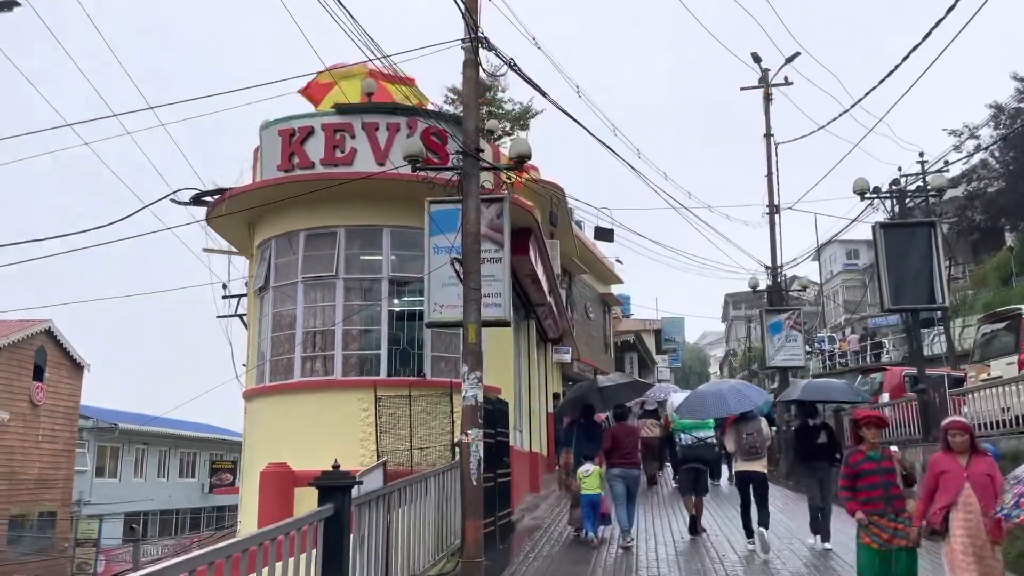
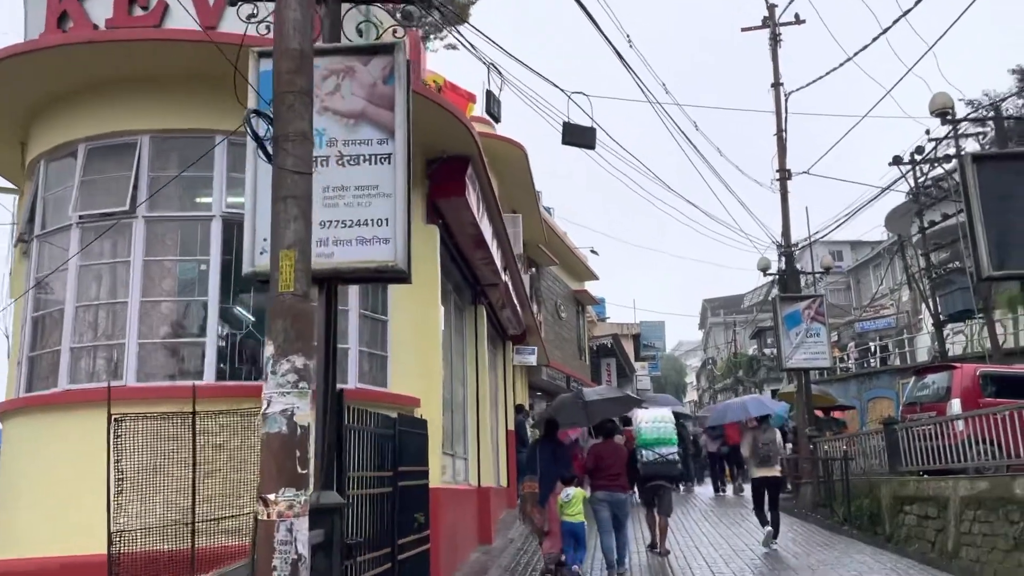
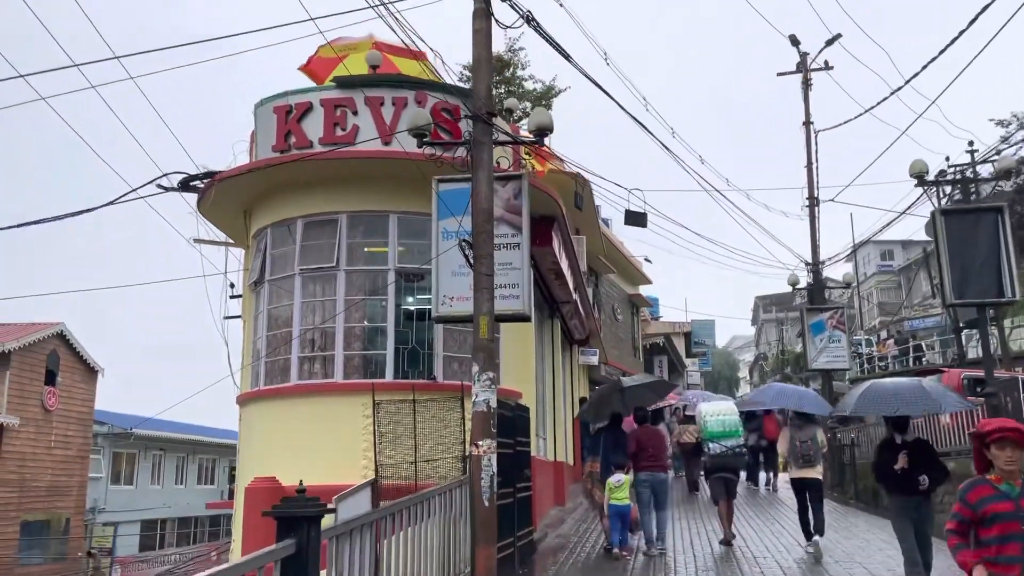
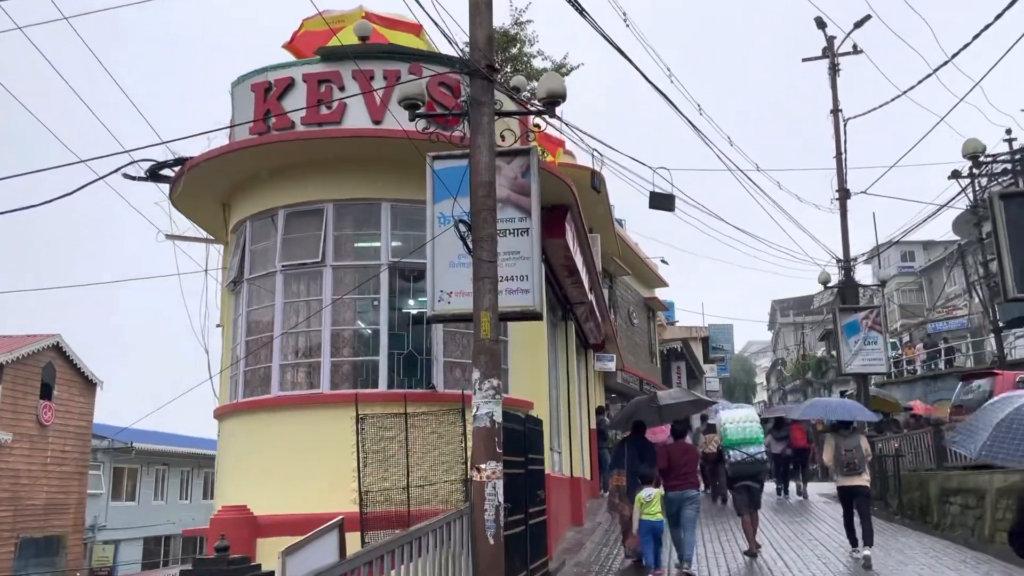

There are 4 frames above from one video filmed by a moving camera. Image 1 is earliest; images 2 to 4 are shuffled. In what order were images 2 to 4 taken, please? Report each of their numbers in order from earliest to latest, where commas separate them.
3, 4, 2
